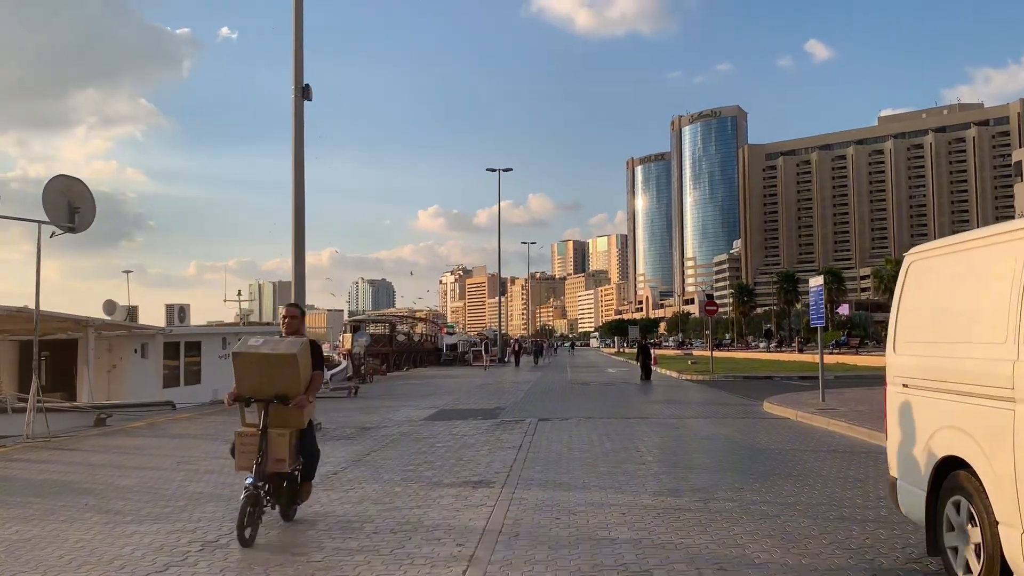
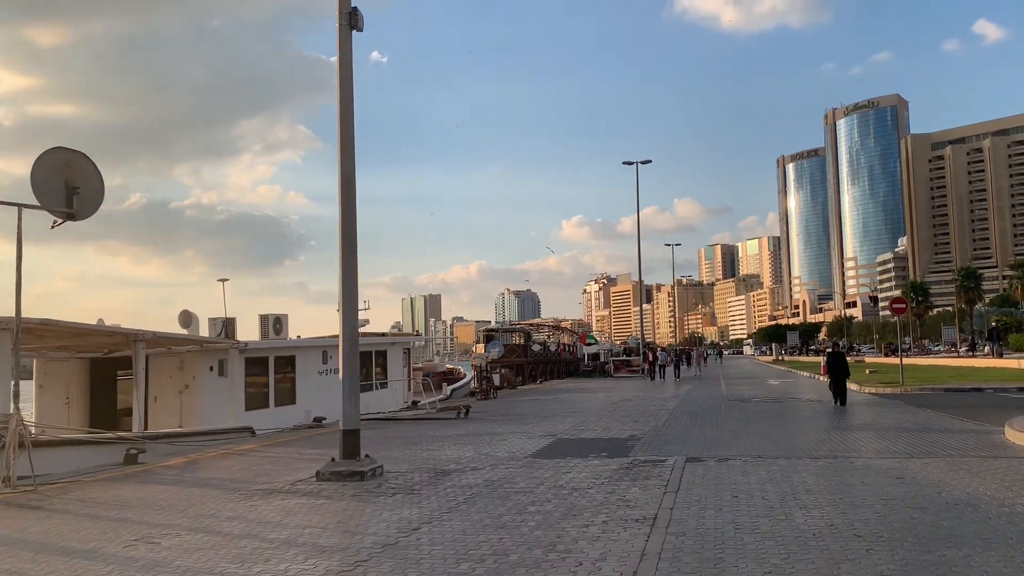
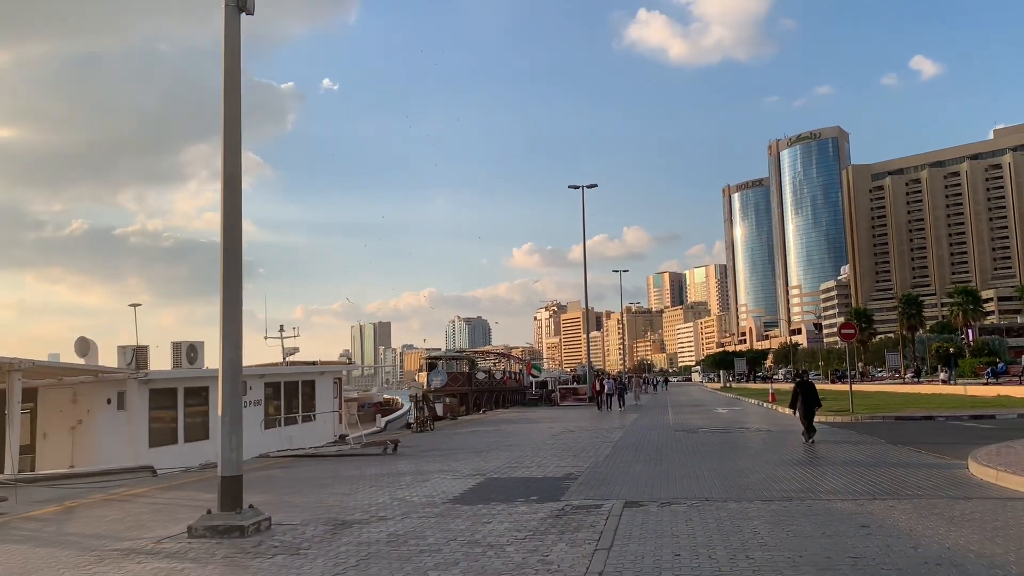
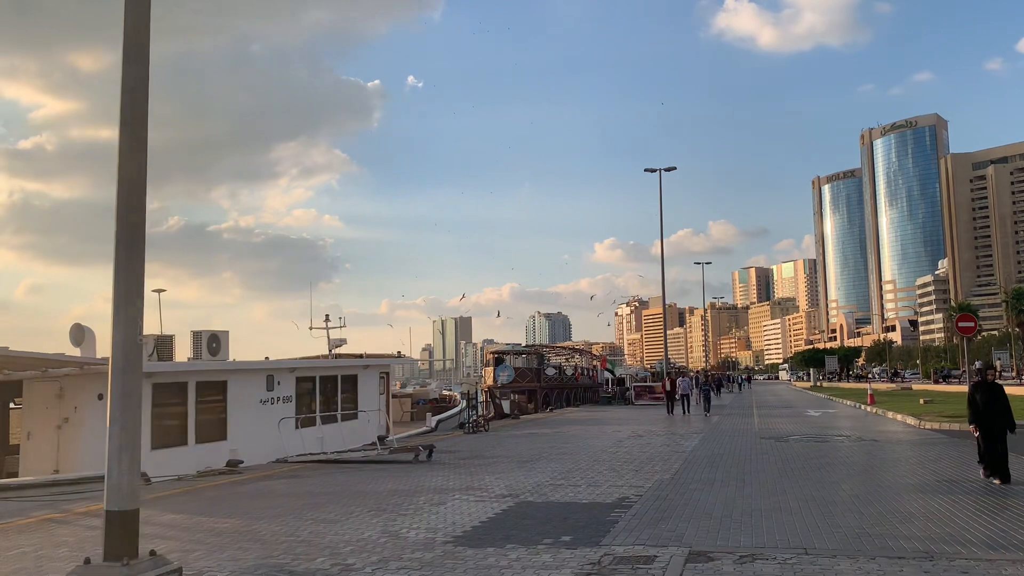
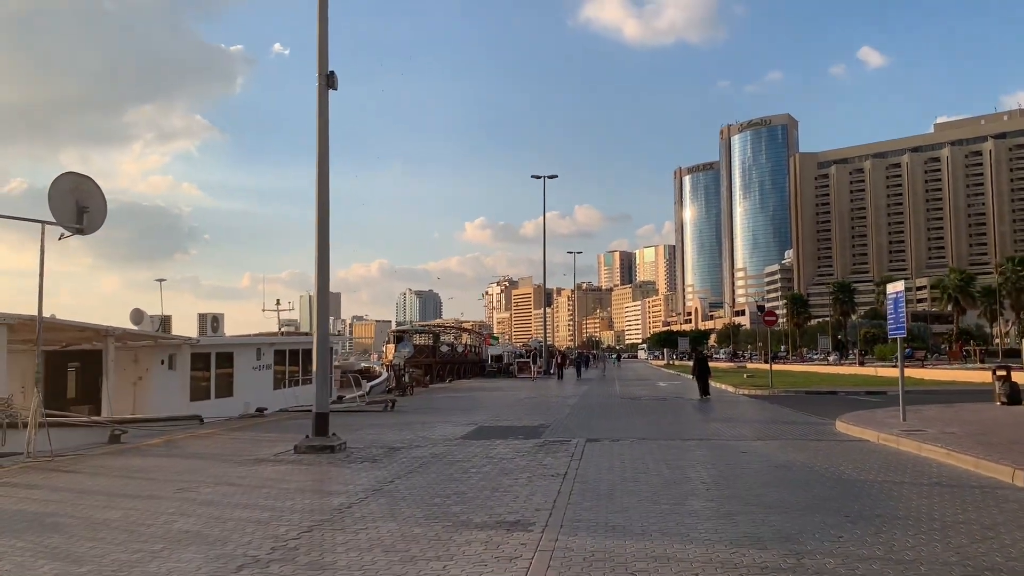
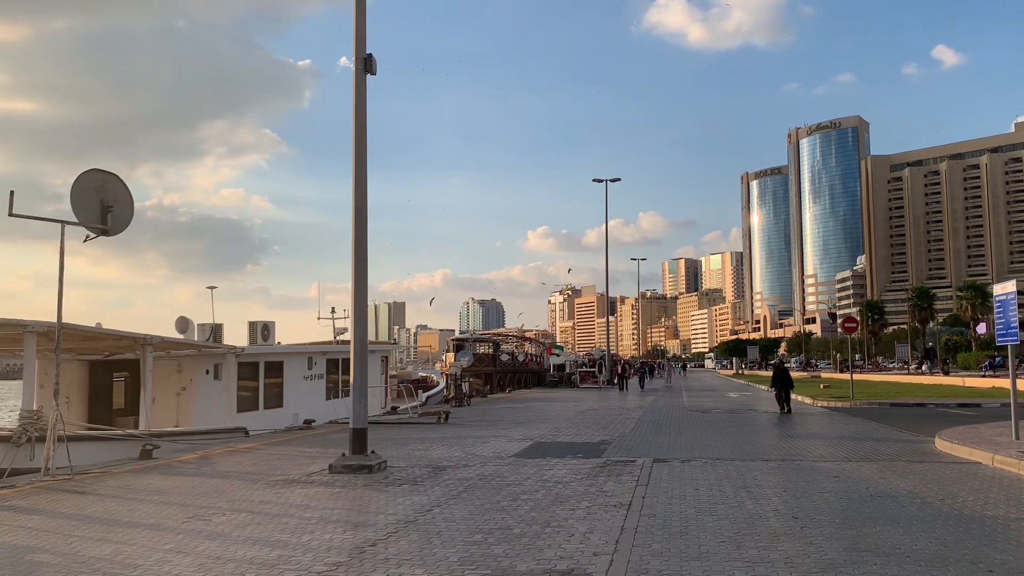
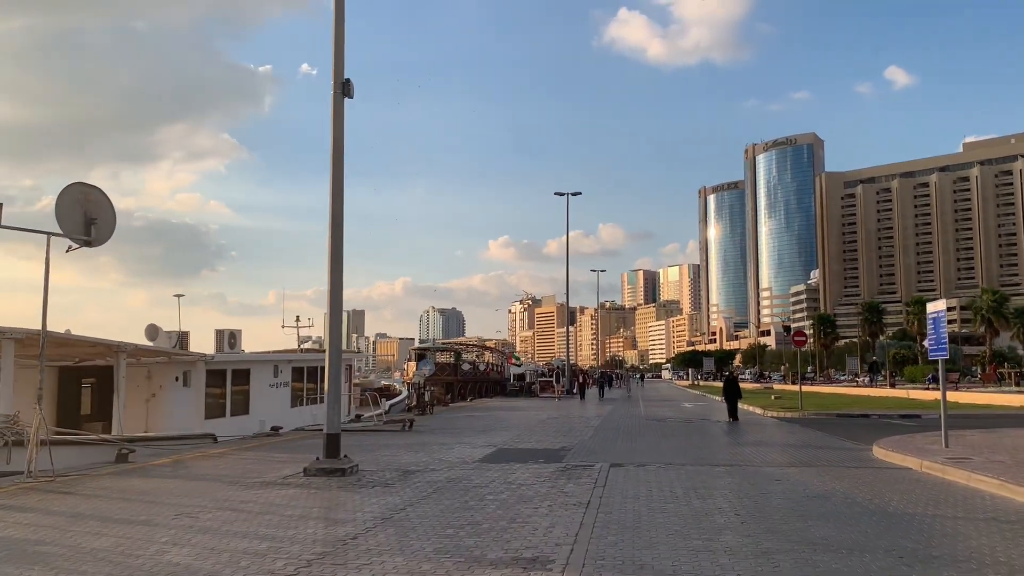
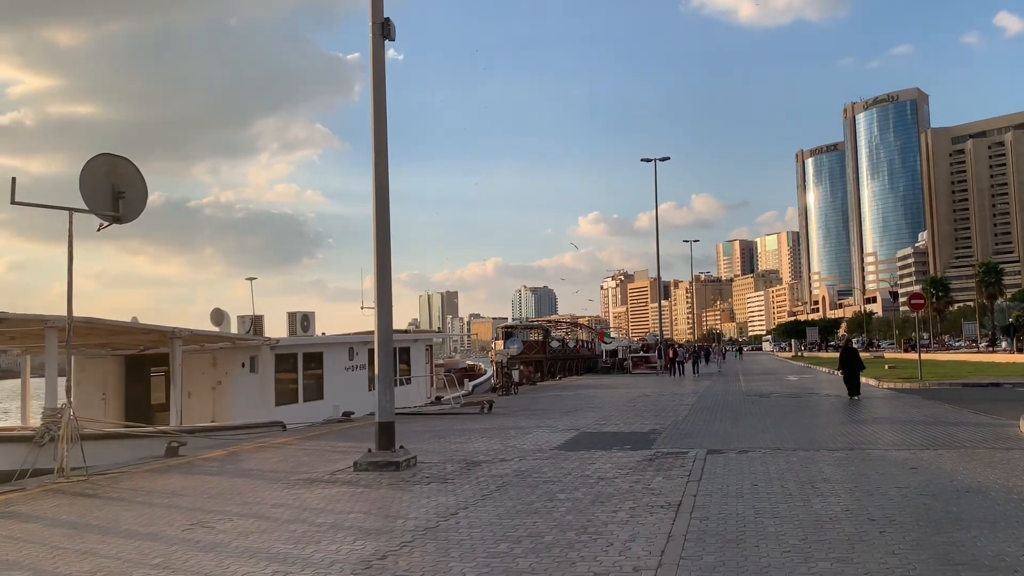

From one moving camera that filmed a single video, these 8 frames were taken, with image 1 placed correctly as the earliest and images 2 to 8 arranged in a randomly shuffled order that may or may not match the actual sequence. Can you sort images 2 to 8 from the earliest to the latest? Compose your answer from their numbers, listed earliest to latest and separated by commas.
5, 7, 6, 8, 2, 3, 4
